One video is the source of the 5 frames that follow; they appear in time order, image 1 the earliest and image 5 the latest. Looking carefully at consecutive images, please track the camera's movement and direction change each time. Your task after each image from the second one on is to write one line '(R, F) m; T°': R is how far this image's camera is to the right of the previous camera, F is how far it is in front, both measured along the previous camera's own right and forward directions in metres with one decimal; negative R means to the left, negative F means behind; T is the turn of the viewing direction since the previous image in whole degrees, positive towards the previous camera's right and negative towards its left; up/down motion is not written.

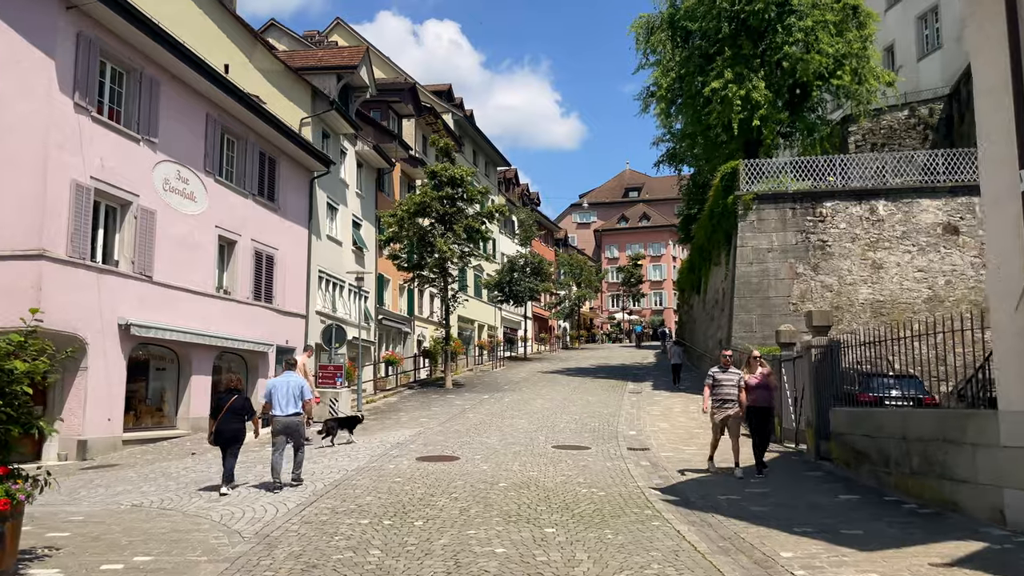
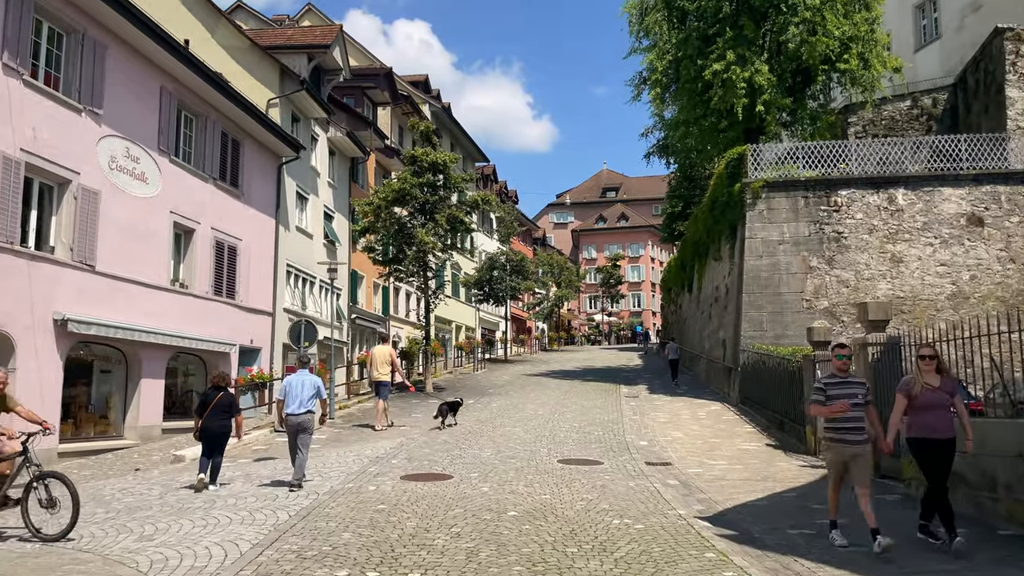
(-0.4, +2.1) m; +2°
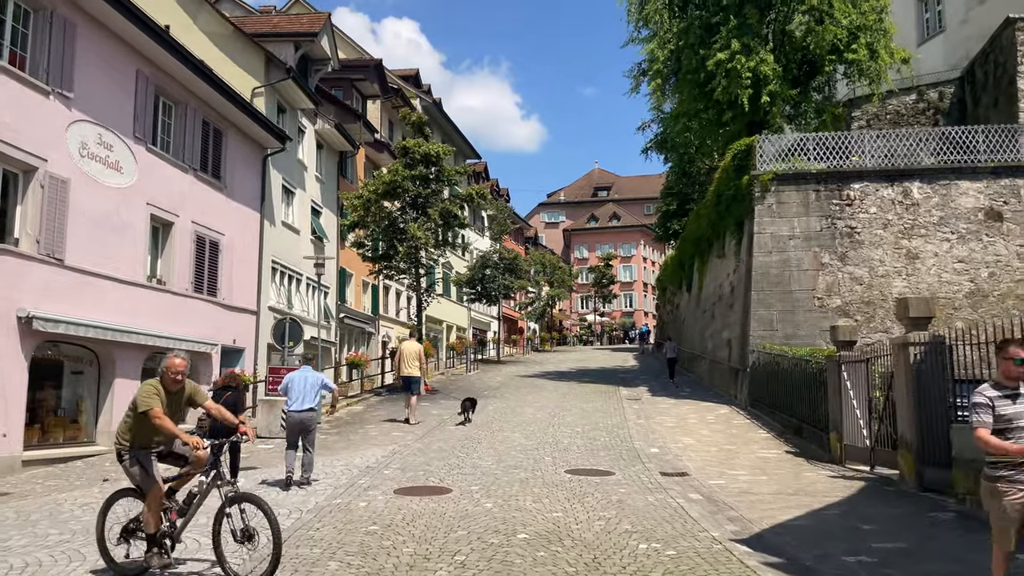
(-0.2, +1.1) m; +1°
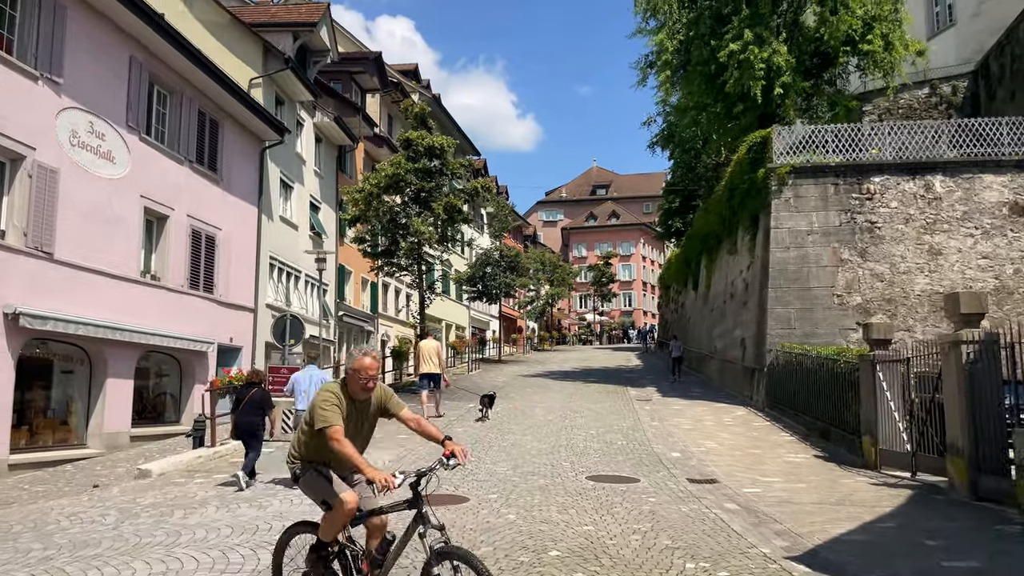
(-0.3, +0.7) m; 0°
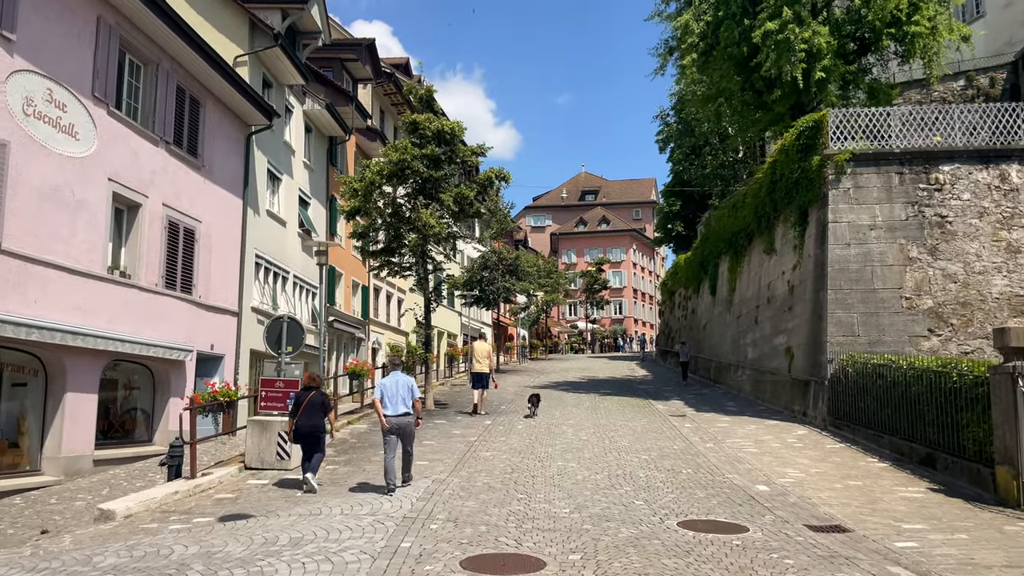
(-1.0, +2.4) m; +1°
